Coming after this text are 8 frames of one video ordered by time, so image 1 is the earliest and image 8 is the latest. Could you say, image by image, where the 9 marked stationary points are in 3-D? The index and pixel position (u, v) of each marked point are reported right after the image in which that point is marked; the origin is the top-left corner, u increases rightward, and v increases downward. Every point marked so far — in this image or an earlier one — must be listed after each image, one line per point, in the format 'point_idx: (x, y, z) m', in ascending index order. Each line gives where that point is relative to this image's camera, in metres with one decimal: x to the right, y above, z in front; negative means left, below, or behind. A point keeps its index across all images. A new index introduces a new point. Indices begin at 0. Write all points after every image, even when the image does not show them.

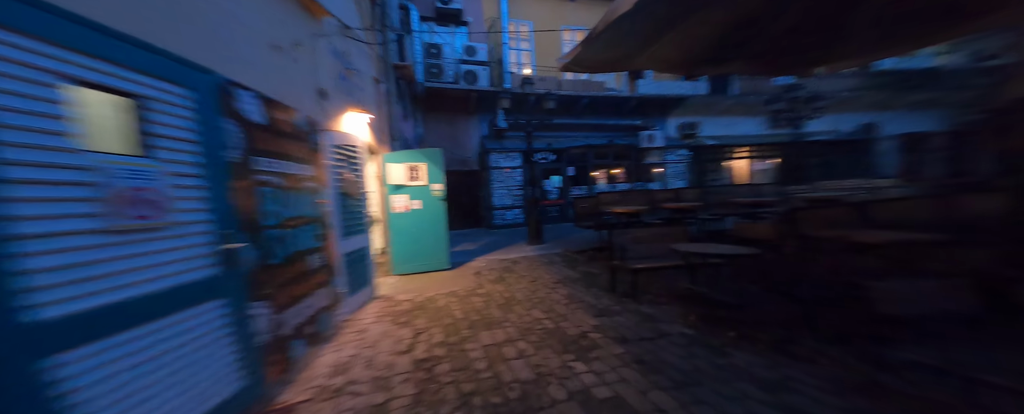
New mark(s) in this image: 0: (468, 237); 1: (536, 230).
0: (-1.4, -1.1, +9.7) m
1: (+0.7, -0.7, +8.3) m
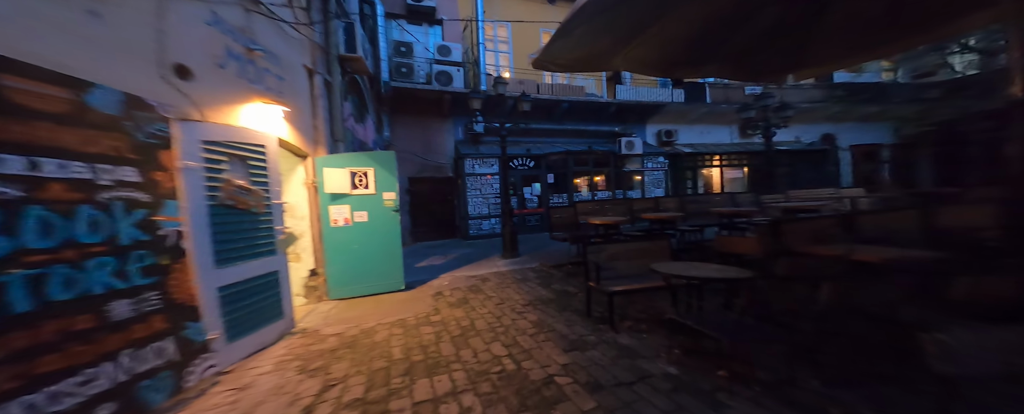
0: (-2.2, -1.4, +8.9) m
1: (0.0, -1.0, +7.7) m
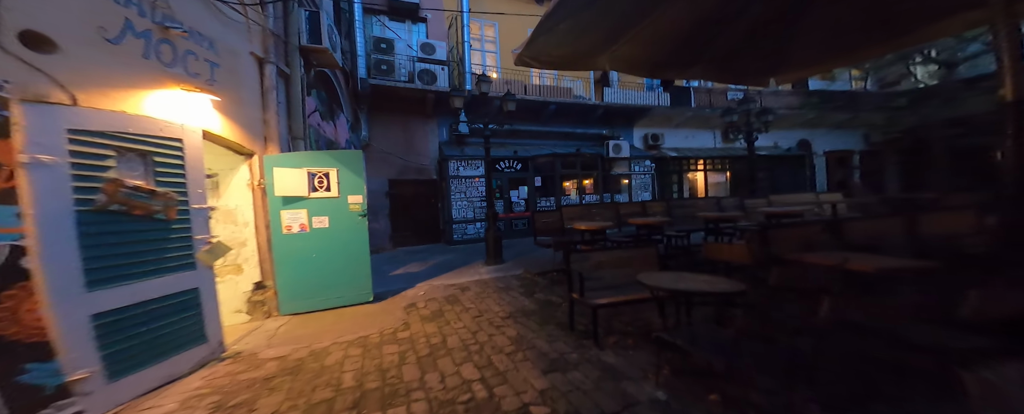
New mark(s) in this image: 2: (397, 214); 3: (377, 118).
0: (-2.7, -1.5, +8.5) m
1: (-0.5, -1.1, +7.4) m
2: (-4.1, -0.2, +10.2) m
3: (-4.8, +3.2, +10.2) m
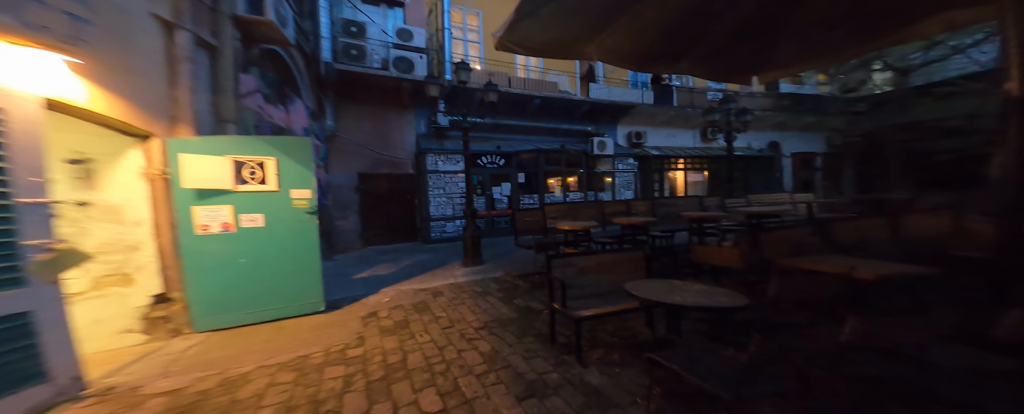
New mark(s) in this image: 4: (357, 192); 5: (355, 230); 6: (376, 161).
0: (-3.2, -1.4, +7.9) m
1: (-1.0, -1.0, +6.9) m
2: (-4.7, -0.1, +9.5) m
3: (-5.4, +3.3, +9.4) m
4: (-5.0, +0.5, +9.3) m
5: (-5.1, -0.7, +9.3) m
6: (-4.6, +1.6, +9.6) m
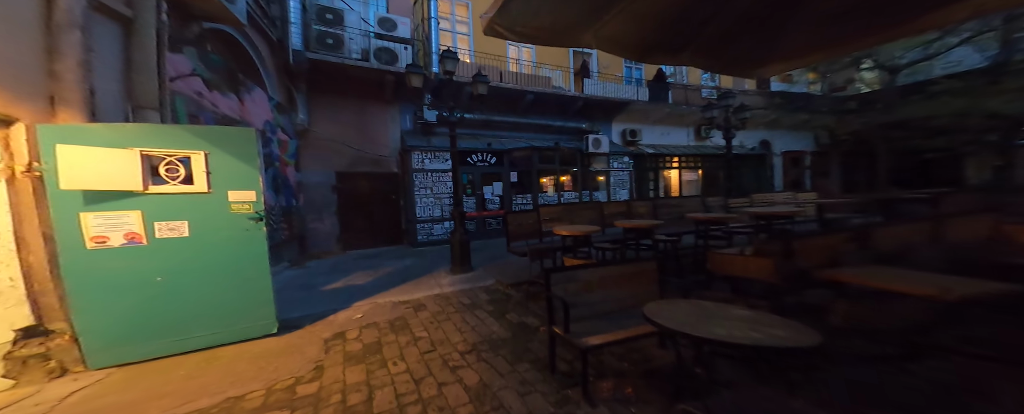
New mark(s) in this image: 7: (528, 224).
0: (-3.4, -1.4, +7.3) m
1: (-1.1, -1.0, +6.3) m
2: (-5.0, -0.2, +8.8) m
3: (-5.7, +3.2, +8.7) m
4: (-5.3, +0.5, +8.6) m
5: (-5.3, -0.7, +8.6) m
6: (-4.8, +1.5, +9.0) m
7: (+0.3, -0.3, +5.3) m
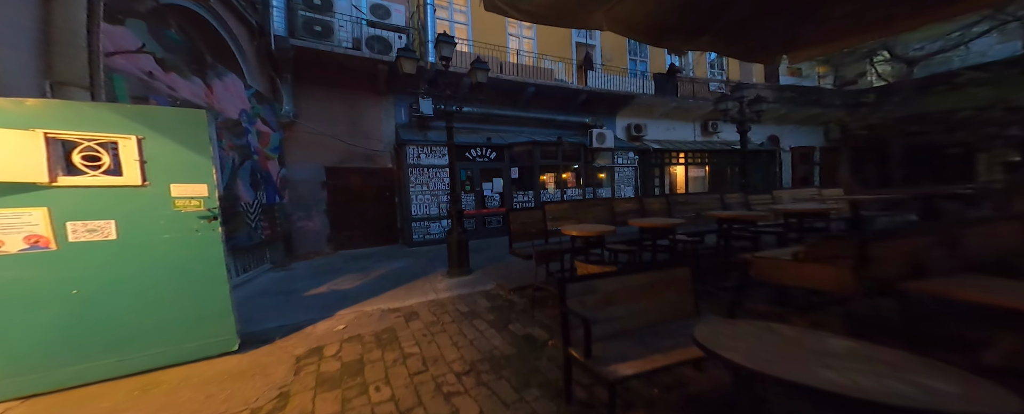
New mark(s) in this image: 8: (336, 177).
0: (-3.4, -1.4, +6.8) m
1: (-1.1, -1.0, +5.8) m
2: (-4.9, -0.1, +8.3) m
3: (-5.7, +3.3, +8.2) m
4: (-5.3, +0.5, +8.1) m
5: (-5.3, -0.7, +8.1) m
6: (-4.8, +1.6, +8.4) m
7: (+0.3, -0.3, +4.7) m
8: (-5.0, +0.9, +8.2) m
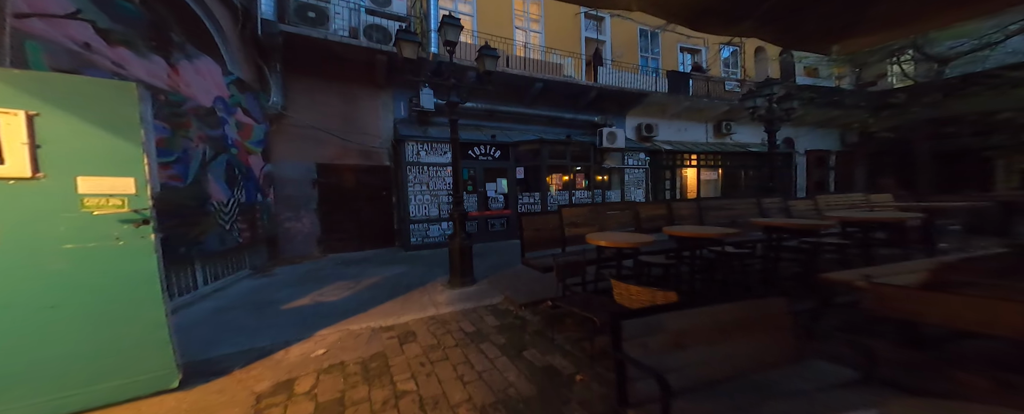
0: (-3.2, -1.4, +6.1) m
1: (-0.9, -1.0, +5.2) m
2: (-4.8, -0.1, +7.6) m
3: (-5.4, +3.3, +7.6) m
4: (-5.1, +0.5, +7.4) m
5: (-5.1, -0.7, +7.4) m
6: (-4.6, +1.6, +7.8) m
7: (+0.5, -0.3, +4.1) m
8: (-4.8, +0.9, +7.6) m
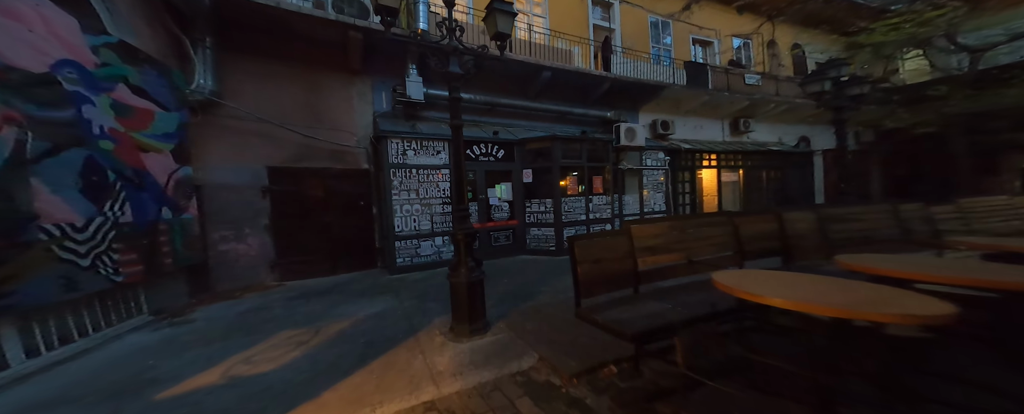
0: (-2.9, -1.6, +4.4) m
1: (-0.5, -1.2, +3.6) m
2: (-4.5, -0.4, +5.9) m
3: (-5.3, +3.0, +5.9) m
4: (-4.8, +0.2, +5.7) m
5: (-4.8, -1.0, +5.6) m
6: (-4.4, +1.3, +6.1) m
7: (+0.9, -0.4, +2.6) m
8: (-4.6, +0.5, +5.9) m
